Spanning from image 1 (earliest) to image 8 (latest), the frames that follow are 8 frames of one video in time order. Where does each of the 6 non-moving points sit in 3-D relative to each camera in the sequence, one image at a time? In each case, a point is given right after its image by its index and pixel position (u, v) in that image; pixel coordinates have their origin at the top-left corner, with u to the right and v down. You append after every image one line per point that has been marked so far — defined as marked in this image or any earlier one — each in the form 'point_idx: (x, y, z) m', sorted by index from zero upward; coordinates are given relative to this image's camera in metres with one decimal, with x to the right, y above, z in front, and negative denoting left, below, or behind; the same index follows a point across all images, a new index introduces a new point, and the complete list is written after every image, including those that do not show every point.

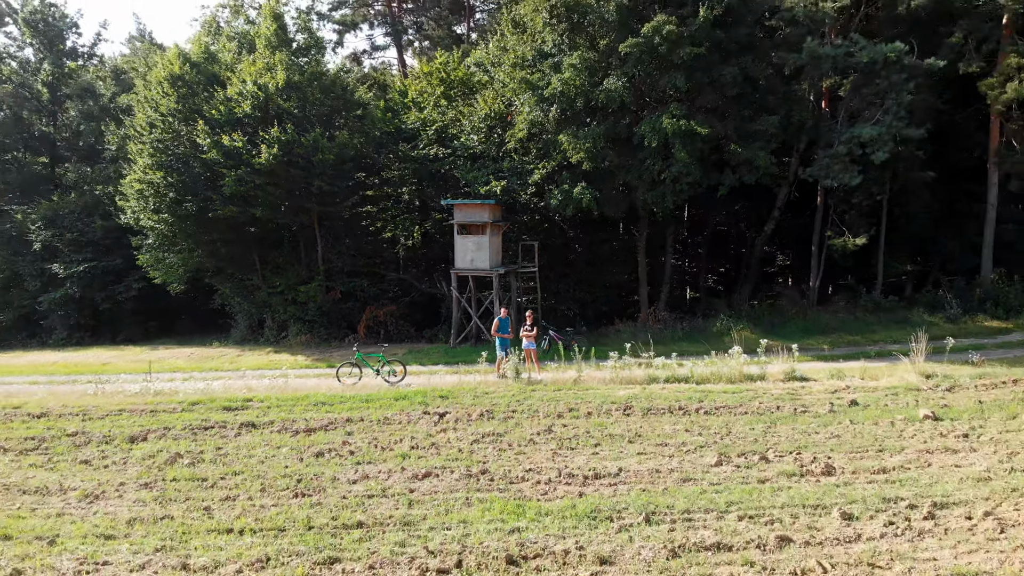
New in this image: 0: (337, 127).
0: (-2.5, +2.4, +13.0) m
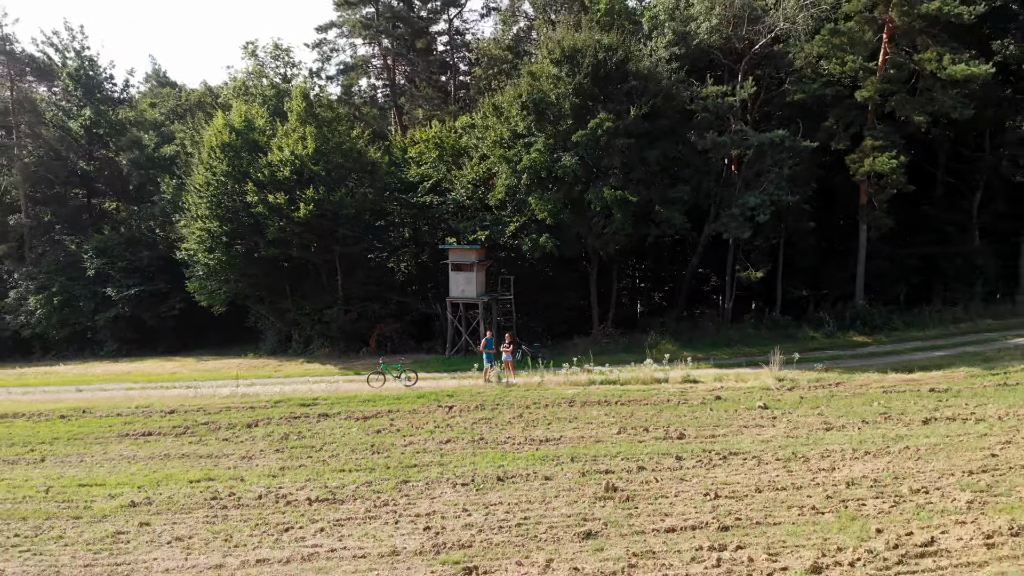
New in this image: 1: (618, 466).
0: (-2.9, +2.0, +16.2) m
1: (+0.9, -1.5, +7.0) m
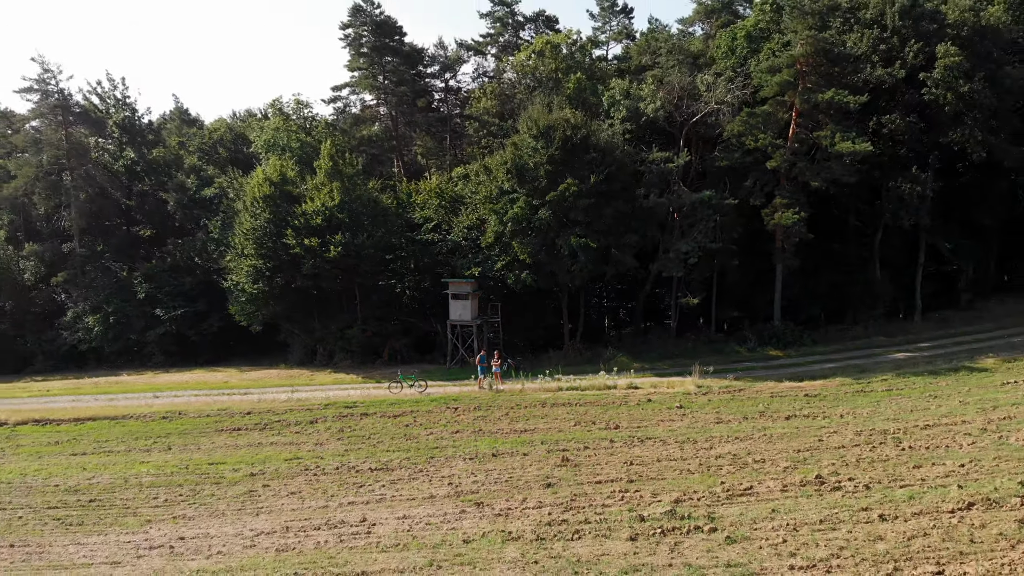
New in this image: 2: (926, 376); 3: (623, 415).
0: (-3.2, +1.4, +19.8) m
1: (+0.7, -2.0, +10.7) m
2: (+7.1, -1.5, +14.9) m
3: (+1.6, -1.9, +12.6) m
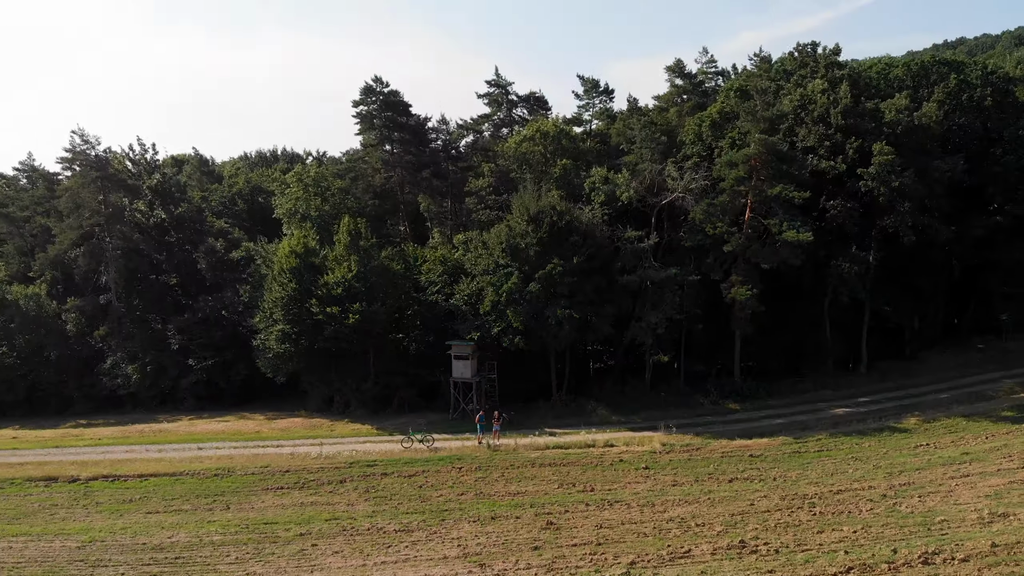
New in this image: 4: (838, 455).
0: (-3.4, -0.1, +22.6) m
1: (+0.7, -3.5, +13.5) m
2: (+7.0, -3.0, +17.7) m
3: (+1.5, -3.4, +15.4) m
4: (+6.2, -3.2, +16.4) m
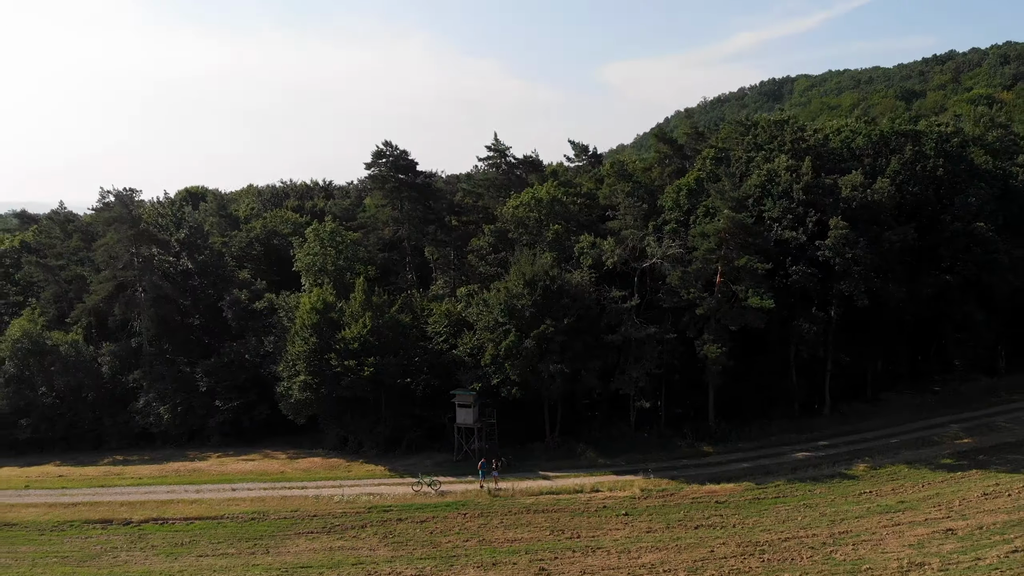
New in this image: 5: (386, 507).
0: (-3.4, -1.6, +25.1) m
1: (+0.6, -5.0, +16.0) m
2: (+7.0, -4.6, +20.2) m
3: (+1.5, -4.9, +17.9) m
4: (+6.2, -4.7, +19.0) m
5: (-2.9, -5.0, +19.7) m
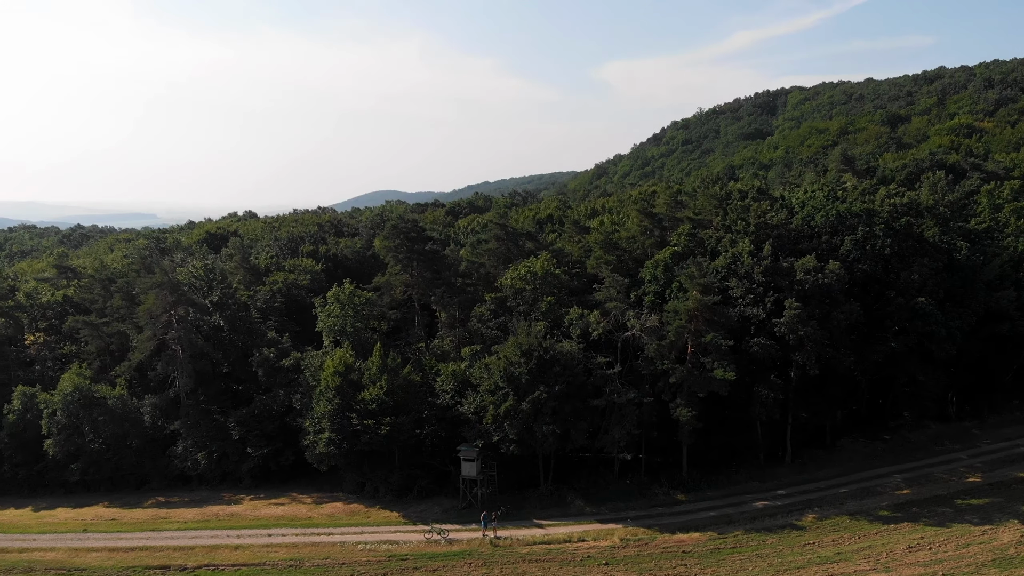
0: (-3.5, -3.8, +28.5) m
1: (+0.6, -7.2, +19.4) m
2: (+6.9, -6.7, +23.7) m
3: (+1.4, -7.1, +21.4) m
4: (+6.1, -6.9, +22.4) m
5: (-2.9, -7.1, +23.1) m
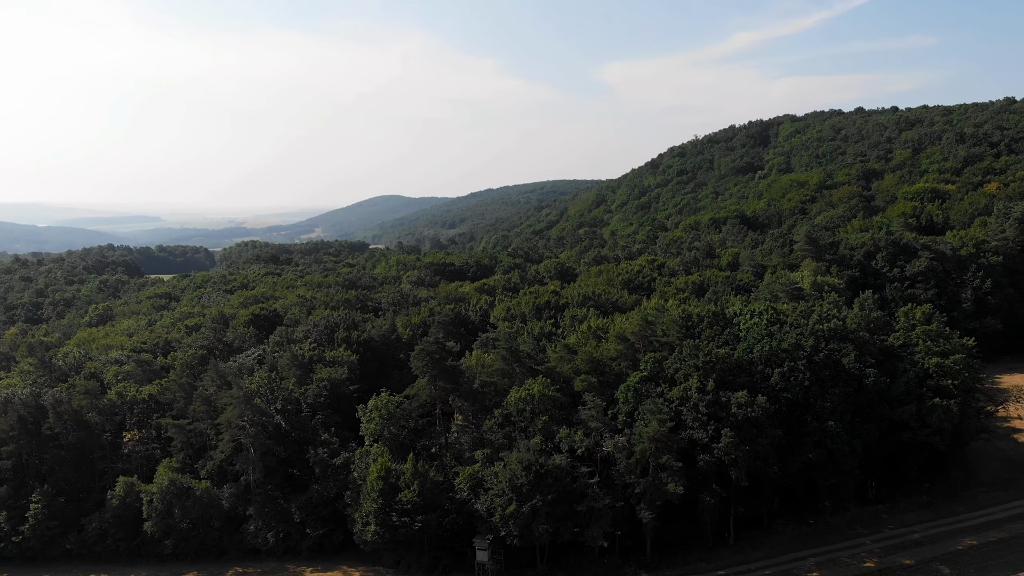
0: (-3.4, -9.0, +36.8) m
1: (+0.7, -12.4, +27.7) m
2: (+7.0, -12.0, +31.9) m
3: (+1.6, -12.3, +29.7) m
4: (+6.2, -12.1, +30.7) m
5: (-2.8, -12.4, +31.4) m
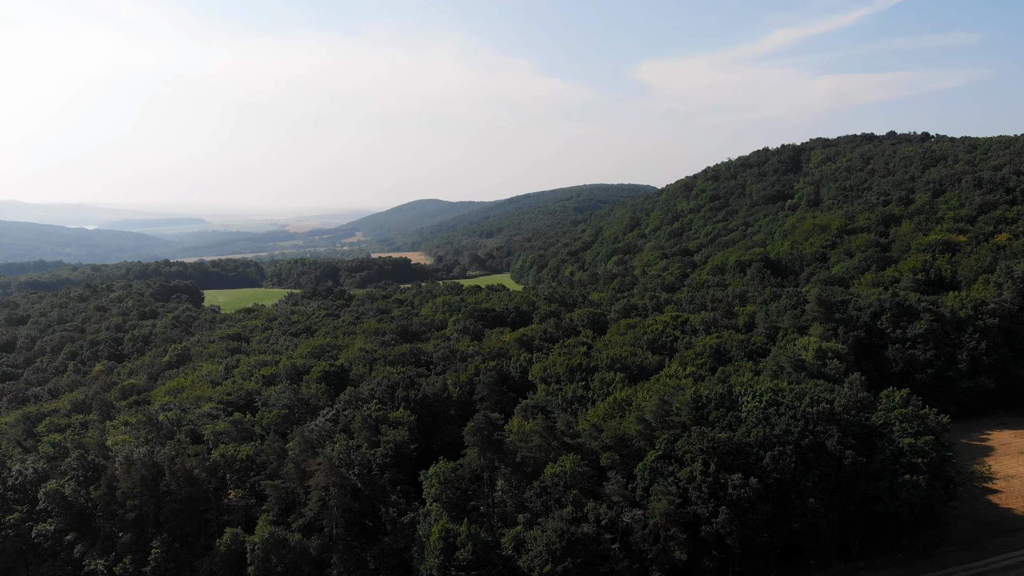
0: (-1.4, -14.1, +45.3) m
1: (+2.2, -17.5, +36.0) m
2: (+8.7, -17.1, +39.9) m
3: (+3.1, -17.4, +37.9) m
4: (+7.9, -17.2, +38.7) m
5: (-1.1, -17.5, +39.8) m
